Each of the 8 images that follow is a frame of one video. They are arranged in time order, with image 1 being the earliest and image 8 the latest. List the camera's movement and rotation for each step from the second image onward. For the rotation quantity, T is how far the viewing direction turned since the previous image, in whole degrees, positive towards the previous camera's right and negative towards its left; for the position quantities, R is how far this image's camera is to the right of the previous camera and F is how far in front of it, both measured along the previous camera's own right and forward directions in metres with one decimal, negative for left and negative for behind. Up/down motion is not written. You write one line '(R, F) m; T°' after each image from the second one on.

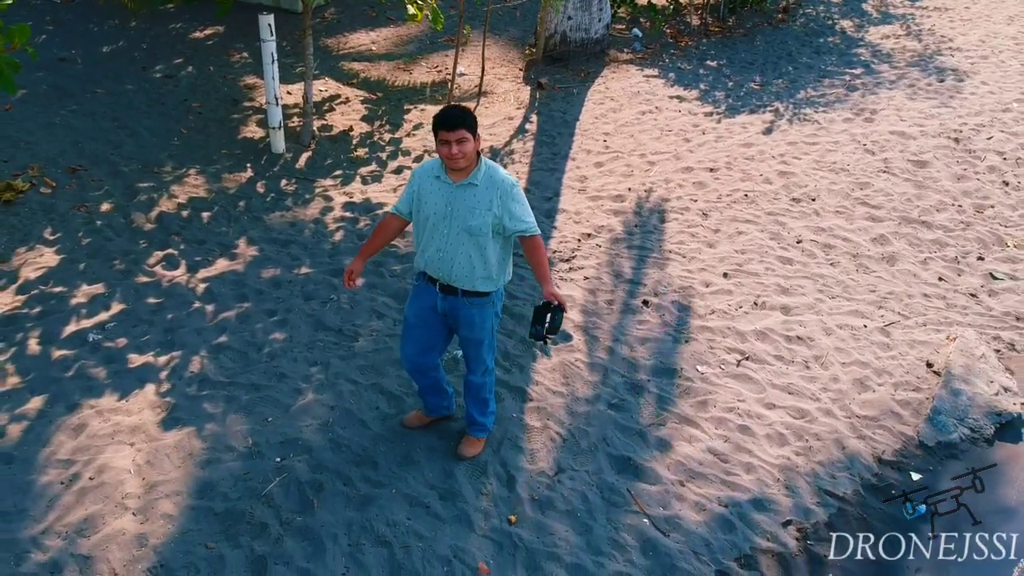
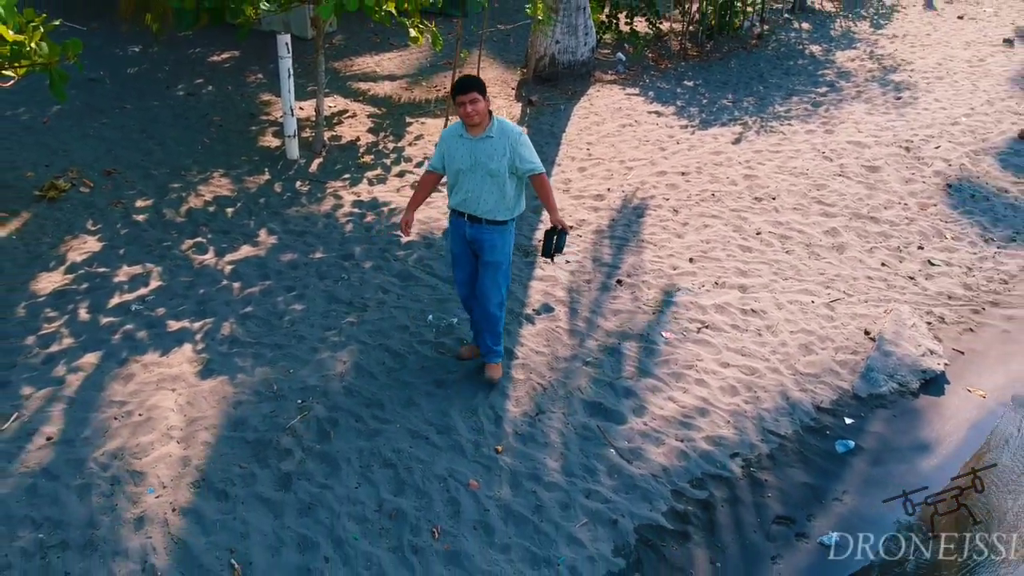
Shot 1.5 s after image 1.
(+0.1, -0.8) m; 0°
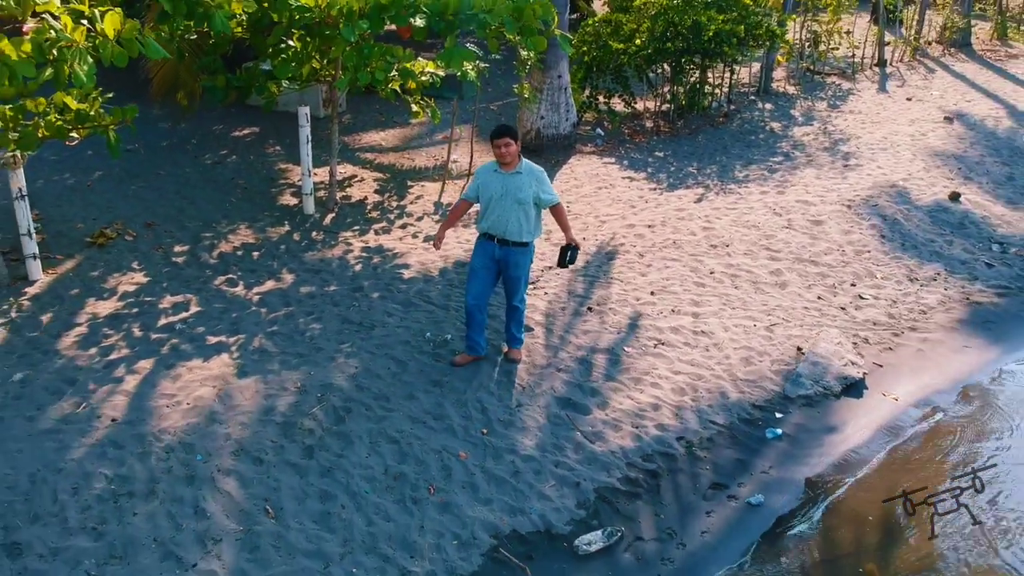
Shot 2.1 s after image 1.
(+0.1, -1.1) m; 0°
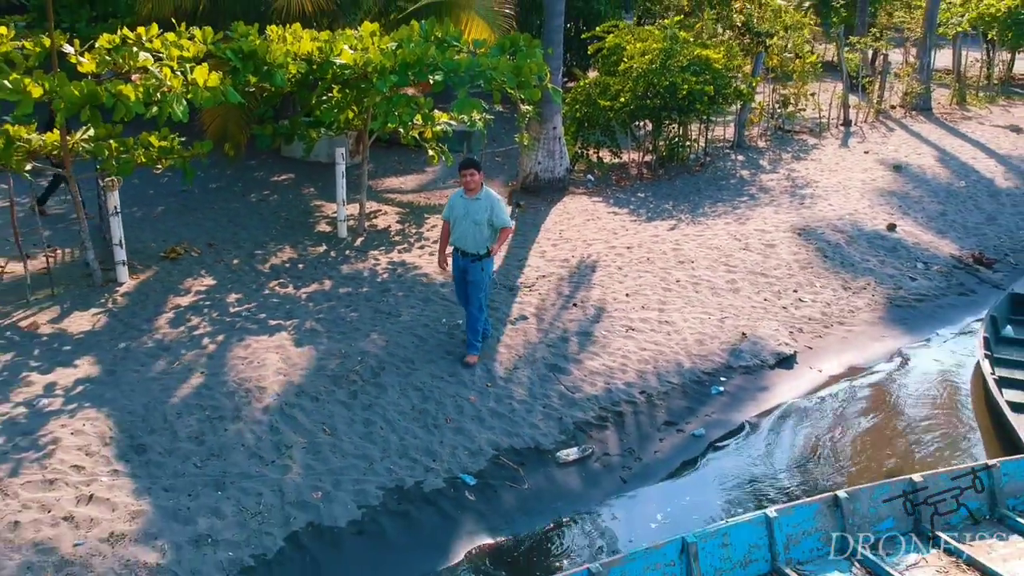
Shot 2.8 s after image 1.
(+0.1, -1.7) m; 0°
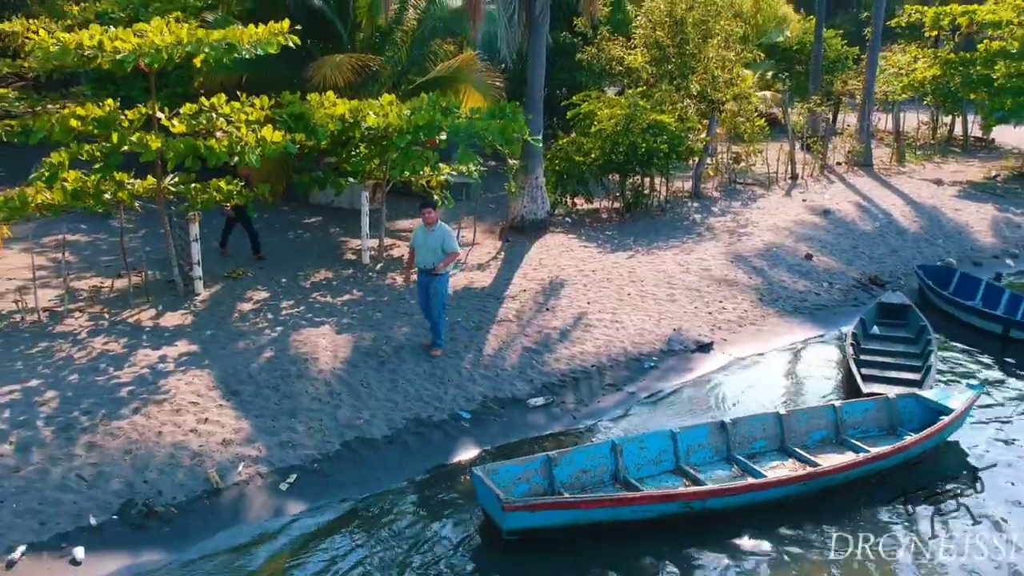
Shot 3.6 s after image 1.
(+0.1, -2.8) m; 0°
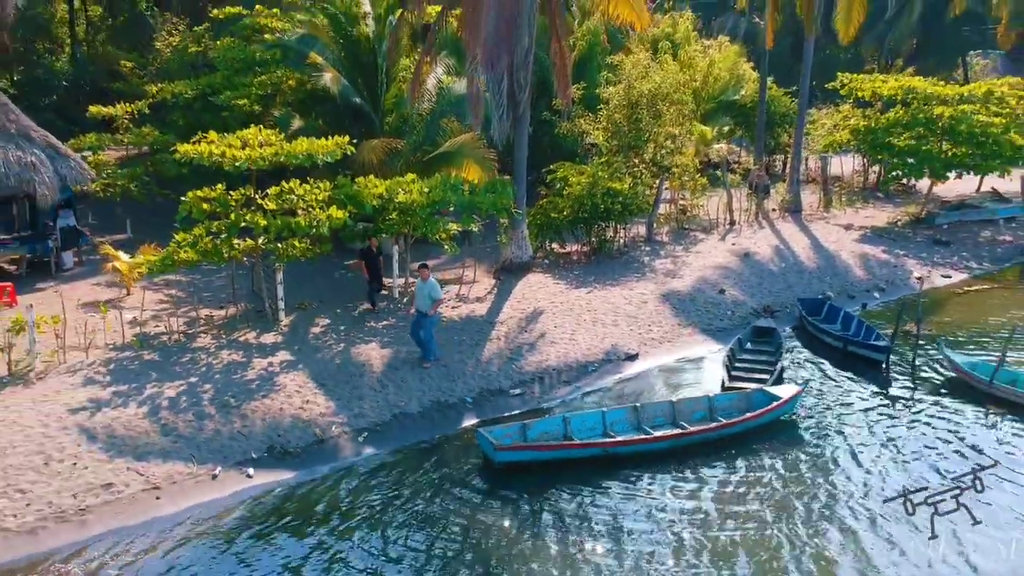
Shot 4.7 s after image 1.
(+0.2, -5.2) m; 0°
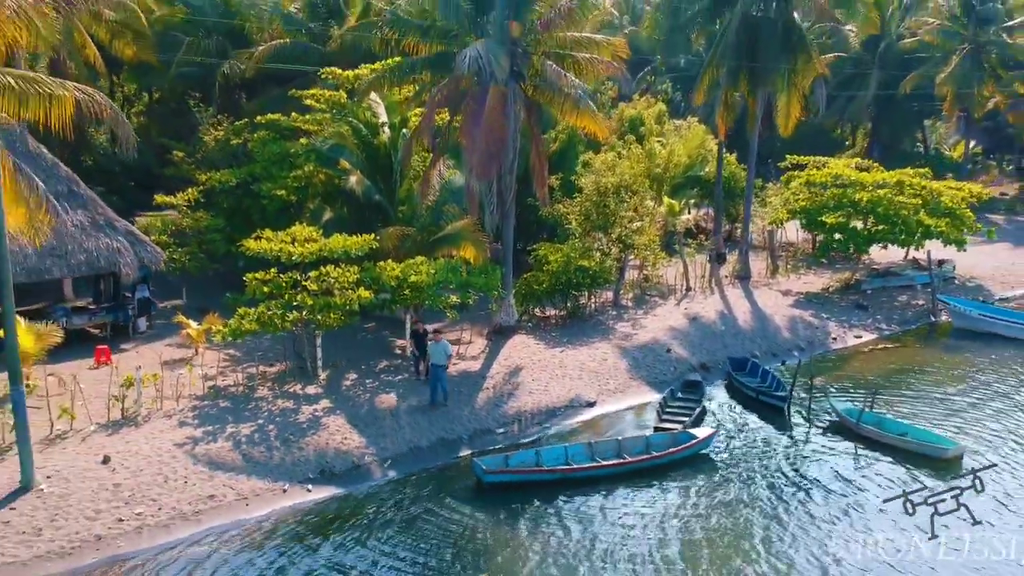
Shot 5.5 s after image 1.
(+0.3, -5.0) m; 0°
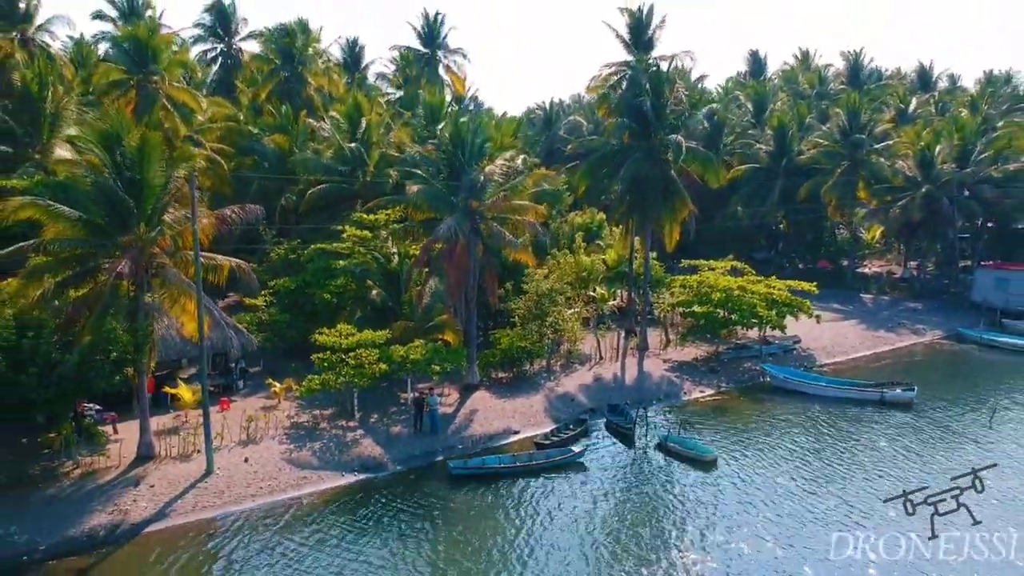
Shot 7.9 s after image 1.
(+1.7, -15.0) m; 0°
